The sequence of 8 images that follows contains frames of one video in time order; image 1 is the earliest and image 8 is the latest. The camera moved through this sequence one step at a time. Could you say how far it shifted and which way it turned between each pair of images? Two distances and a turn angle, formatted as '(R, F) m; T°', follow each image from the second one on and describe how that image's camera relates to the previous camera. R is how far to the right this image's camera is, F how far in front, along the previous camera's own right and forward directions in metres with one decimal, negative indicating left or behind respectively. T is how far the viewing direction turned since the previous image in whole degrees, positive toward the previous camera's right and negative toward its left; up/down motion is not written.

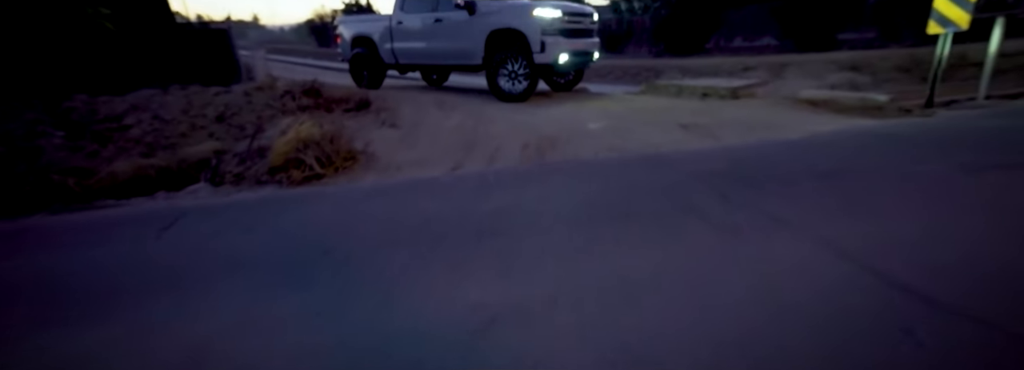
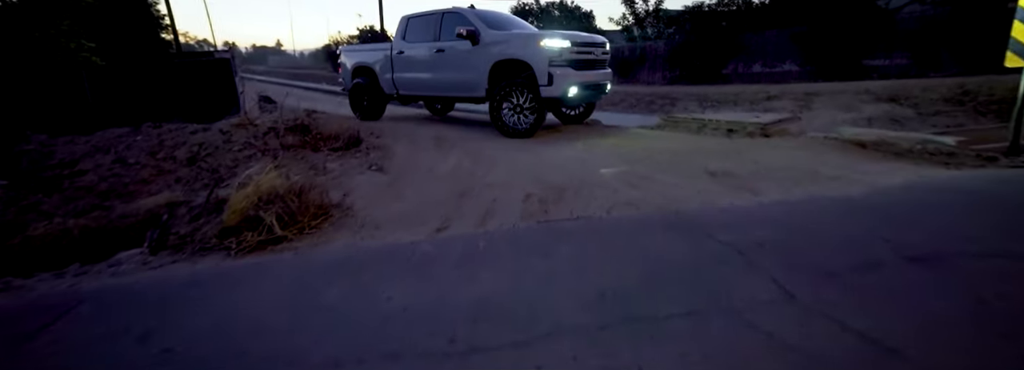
(+0.1, +0.6) m; -2°
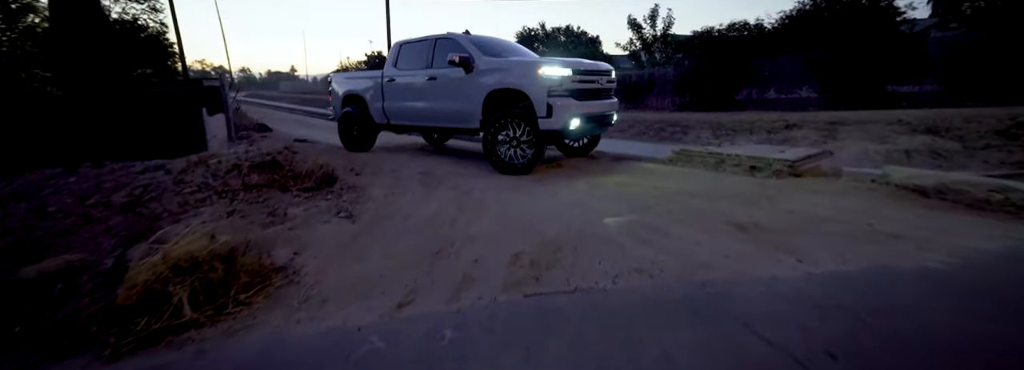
(+0.2, +0.7) m; -1°
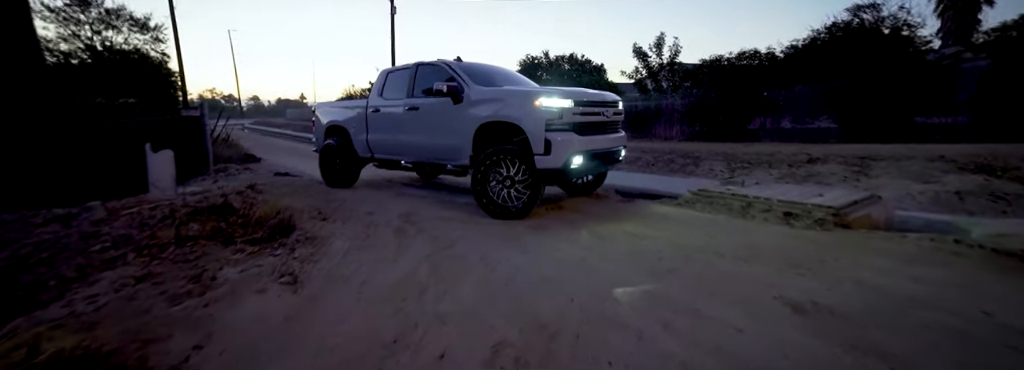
(+0.1, +0.8) m; -1°
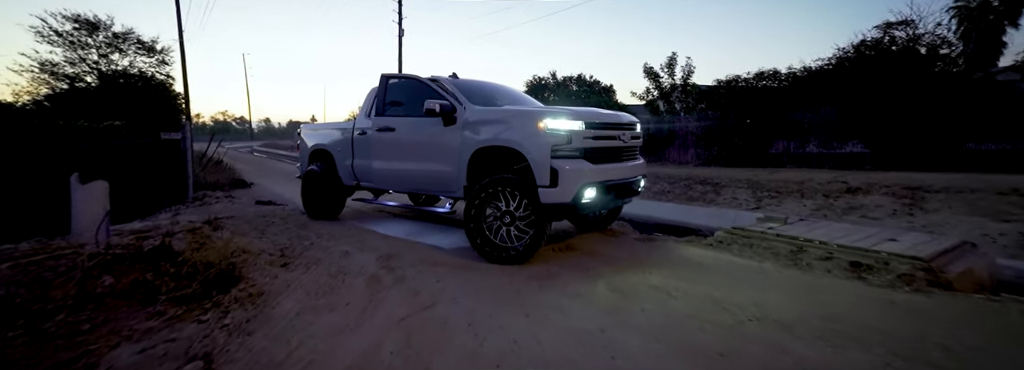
(+0.1, +0.8) m; -1°
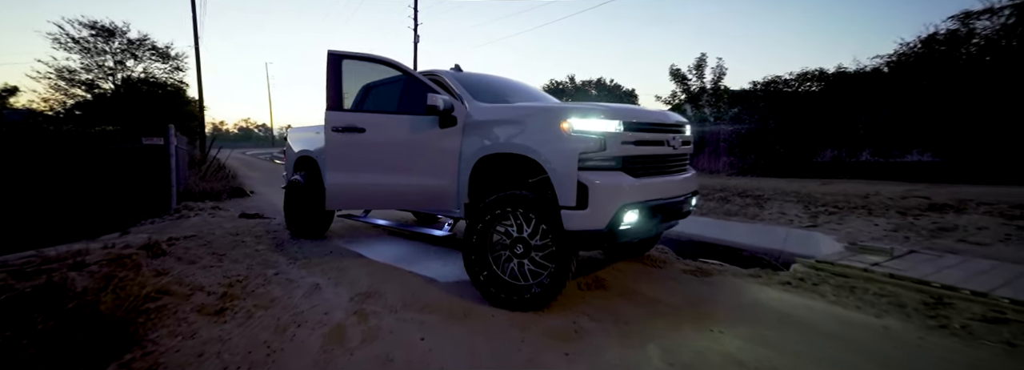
(0.0, +1.1) m; -2°
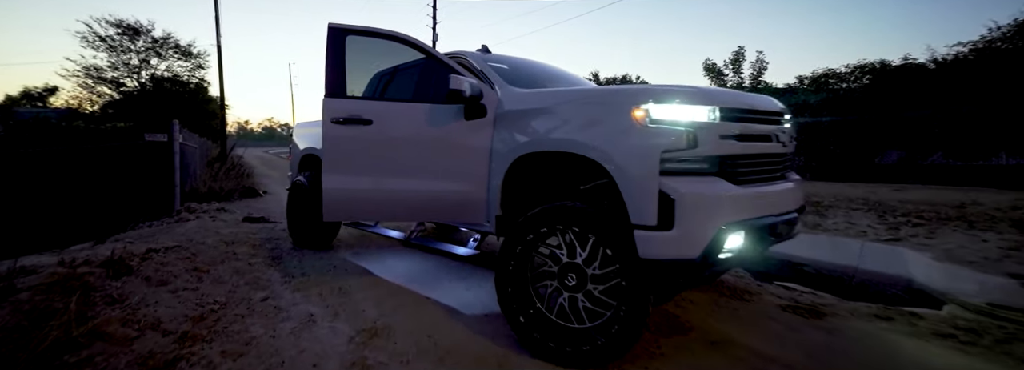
(-0.2, +0.9) m; -2°
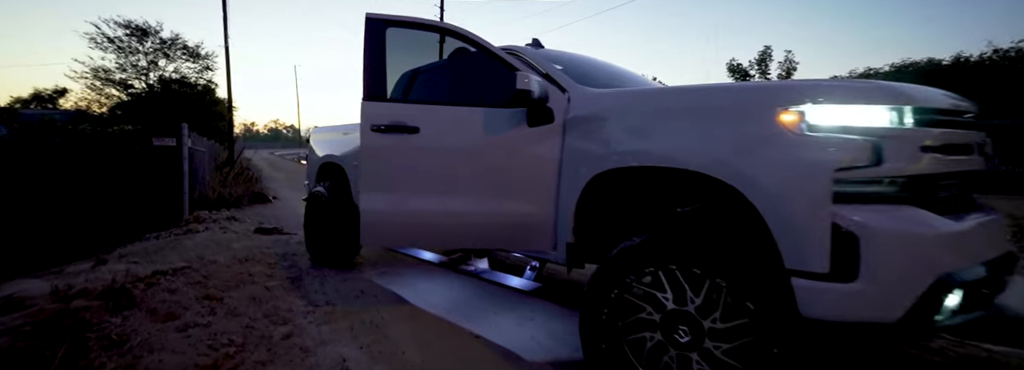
(-0.5, +0.5) m; -1°
